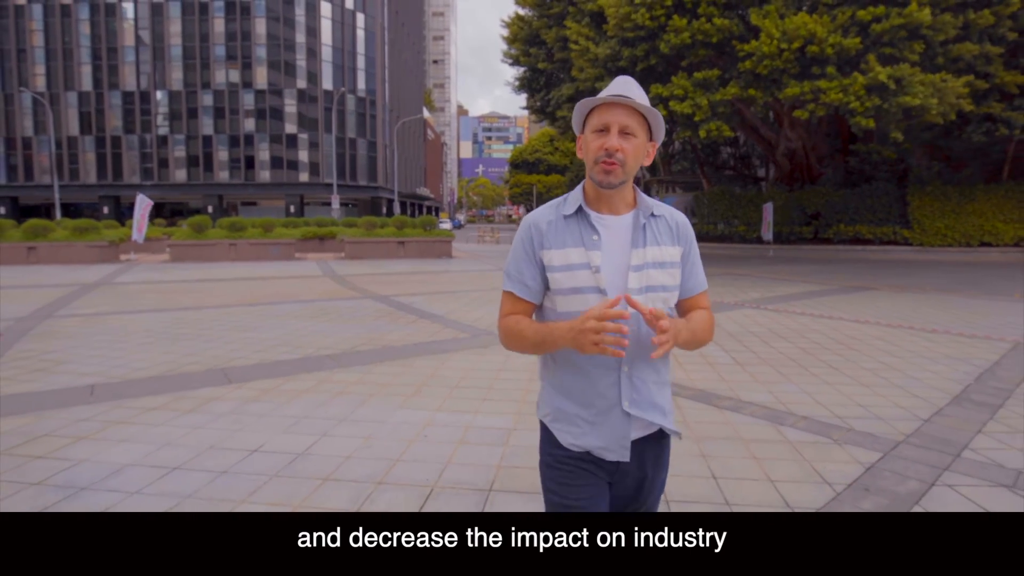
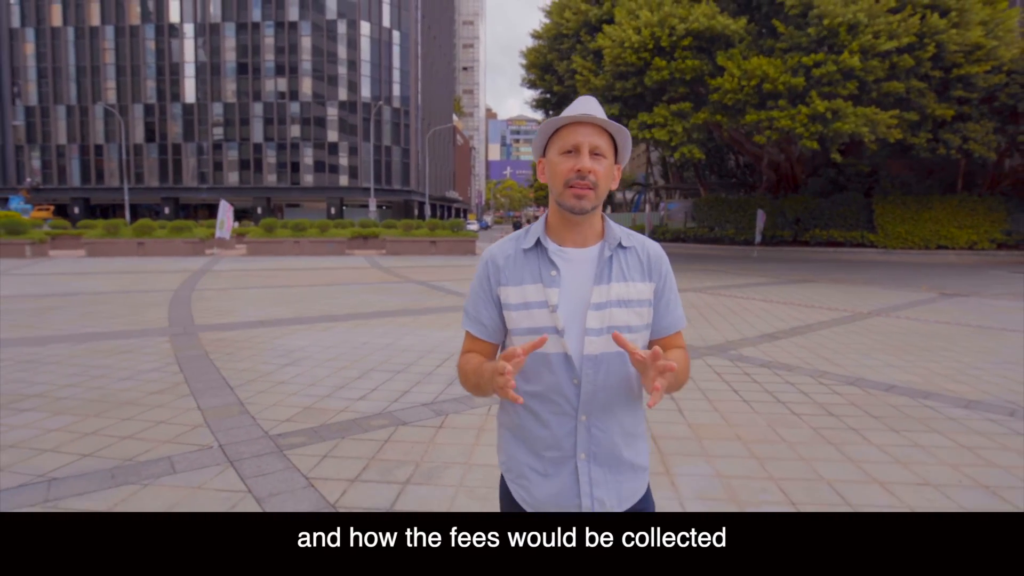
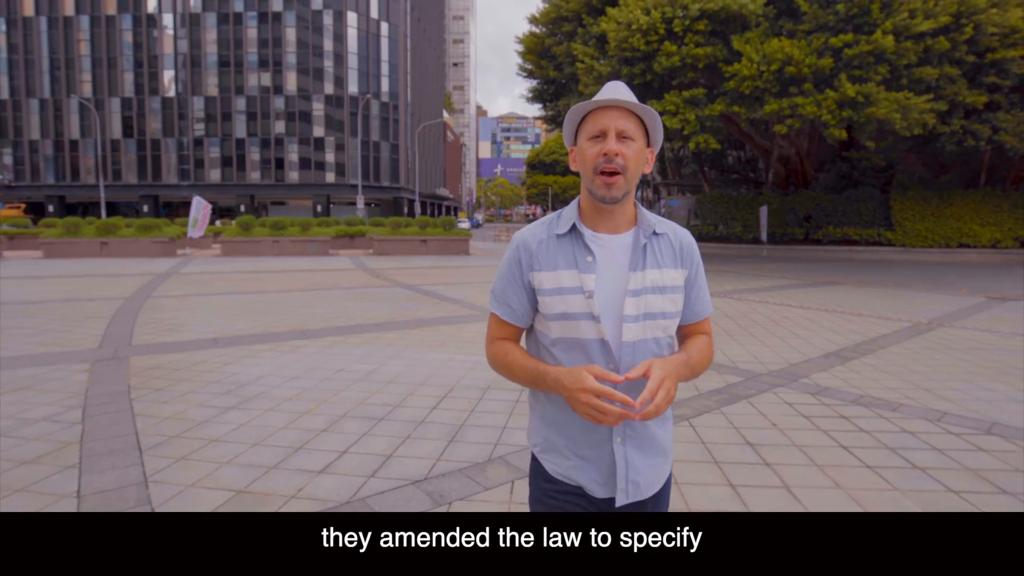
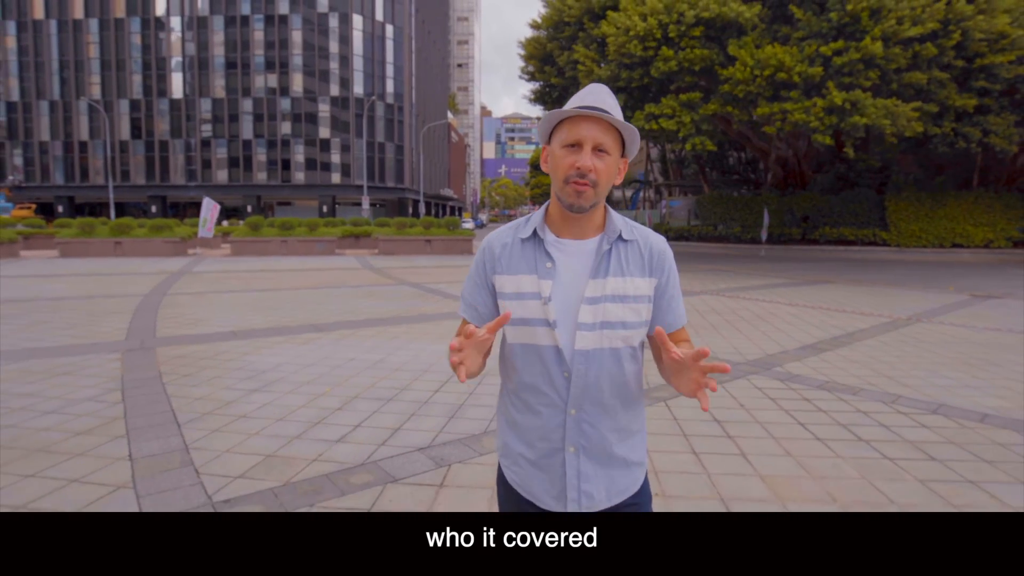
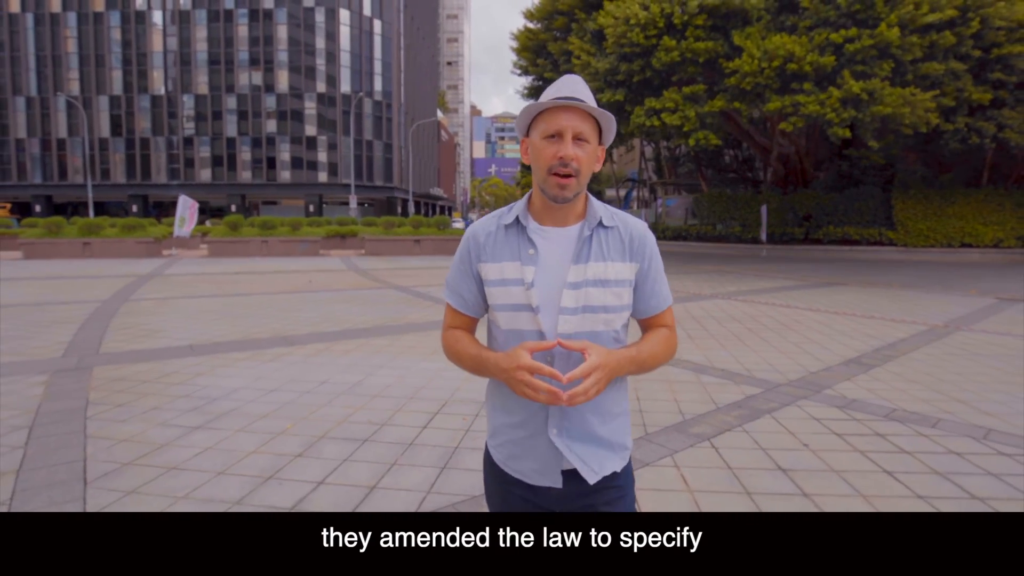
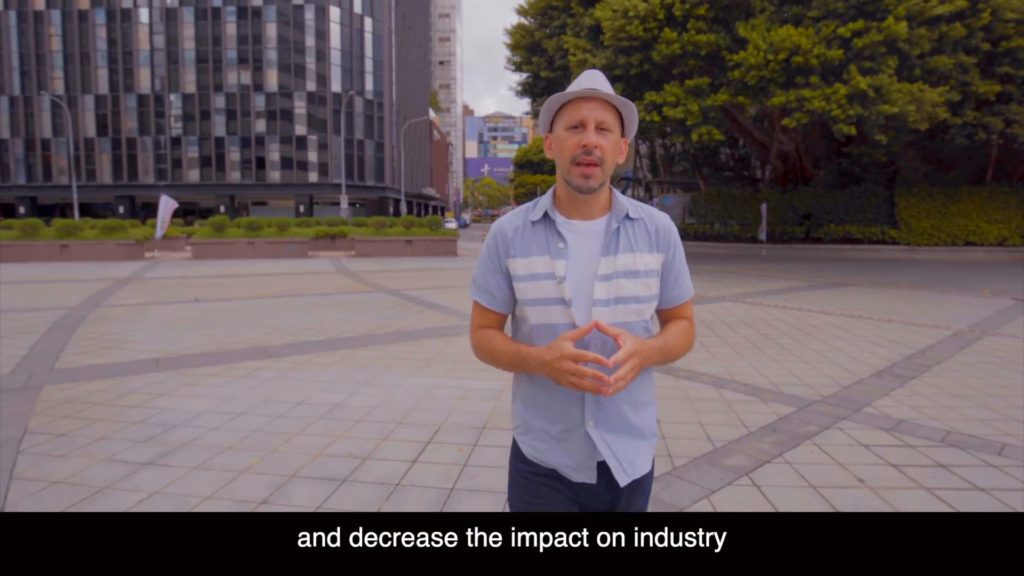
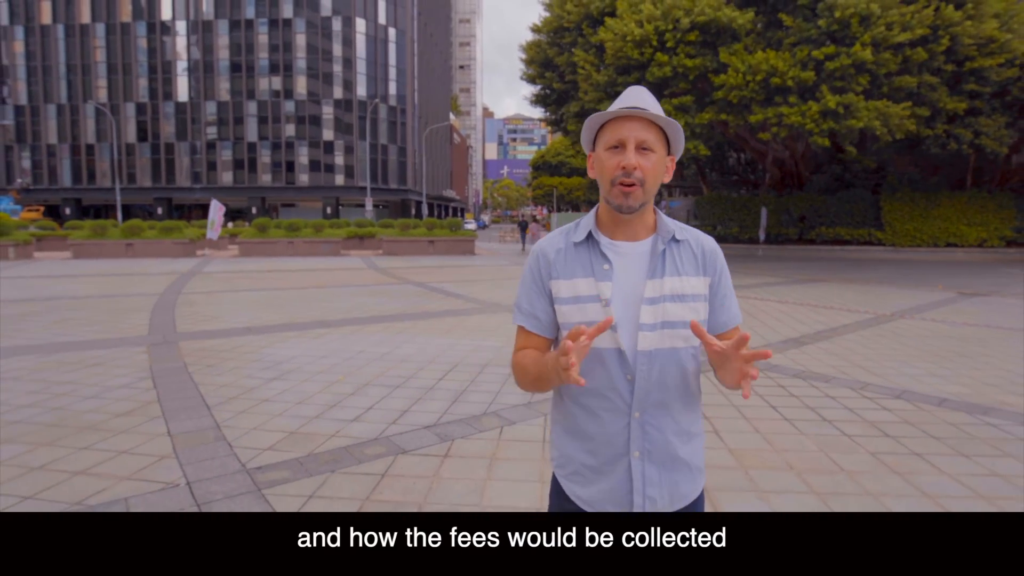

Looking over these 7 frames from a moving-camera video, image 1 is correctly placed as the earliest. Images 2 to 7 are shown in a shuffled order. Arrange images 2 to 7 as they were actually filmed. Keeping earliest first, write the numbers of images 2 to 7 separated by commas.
6, 5, 3, 4, 7, 2
